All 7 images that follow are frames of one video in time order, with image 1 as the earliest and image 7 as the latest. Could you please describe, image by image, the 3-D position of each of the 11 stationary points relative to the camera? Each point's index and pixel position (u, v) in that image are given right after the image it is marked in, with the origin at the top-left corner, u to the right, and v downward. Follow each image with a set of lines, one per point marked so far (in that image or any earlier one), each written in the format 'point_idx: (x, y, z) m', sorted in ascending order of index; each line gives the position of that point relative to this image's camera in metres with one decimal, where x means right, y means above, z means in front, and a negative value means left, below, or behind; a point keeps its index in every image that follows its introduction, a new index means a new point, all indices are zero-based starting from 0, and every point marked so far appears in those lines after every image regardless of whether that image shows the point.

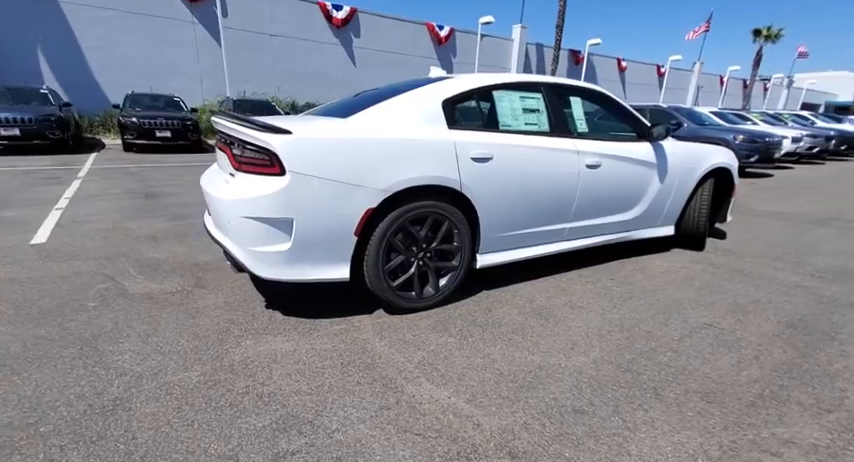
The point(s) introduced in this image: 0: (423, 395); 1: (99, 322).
0: (0.0, -0.8, +1.9) m
1: (-2.0, -0.6, +2.5) m
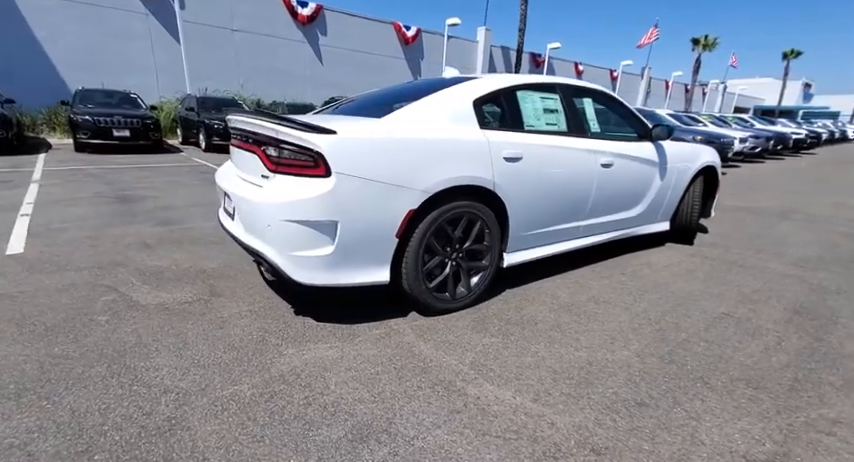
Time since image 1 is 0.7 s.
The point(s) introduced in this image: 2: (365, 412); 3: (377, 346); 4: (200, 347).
0: (+0.3, -0.8, +1.9) m
1: (-1.8, -0.6, +2.3) m
2: (-0.3, -0.8, +1.8) m
3: (-0.3, -0.7, +2.3) m
4: (-1.2, -0.7, +2.2) m
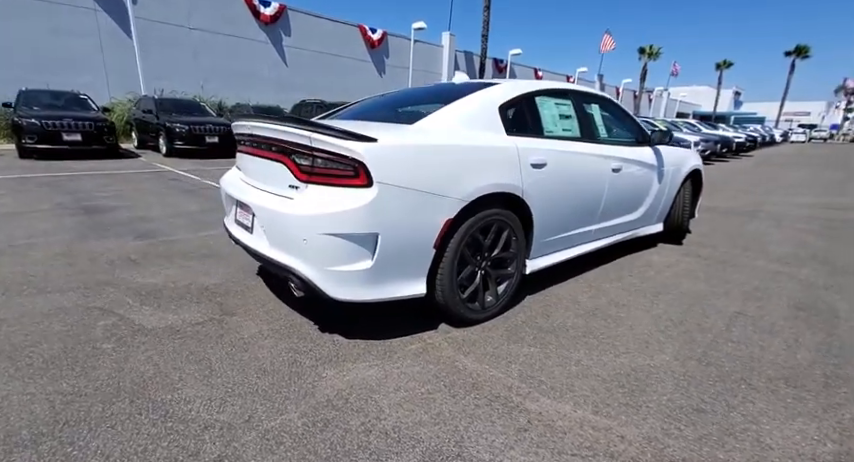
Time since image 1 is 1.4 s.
0: (+0.6, -0.8, +1.9) m
1: (-1.5, -0.7, +2.1) m
2: (0.0, -0.9, +1.7) m
3: (0.0, -0.7, +2.2) m
4: (-1.0, -0.7, +2.0) m
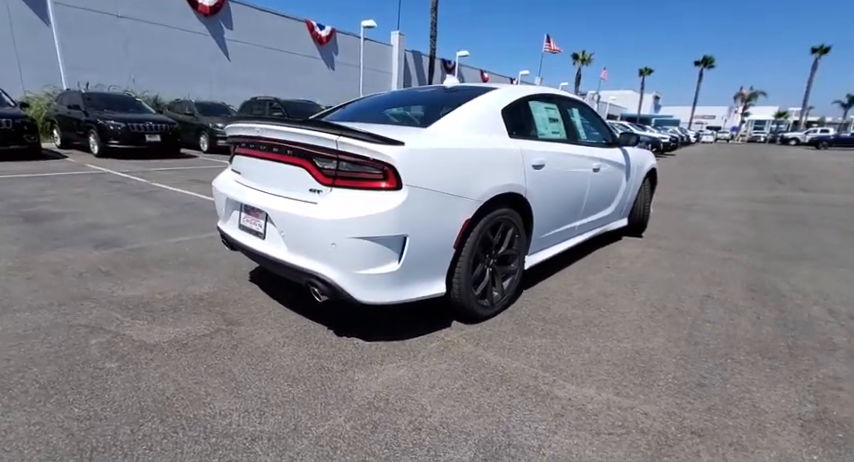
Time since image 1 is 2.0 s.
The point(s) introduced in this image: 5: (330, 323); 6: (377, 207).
0: (+0.8, -0.8, +2.0) m
1: (-1.3, -0.7, +2.0) m
2: (+0.2, -0.9, +1.8) m
3: (+0.1, -0.7, +2.3) m
4: (-0.8, -0.8, +2.0) m
5: (-0.6, -0.6, +2.6) m
6: (-0.3, +0.1, +2.1) m
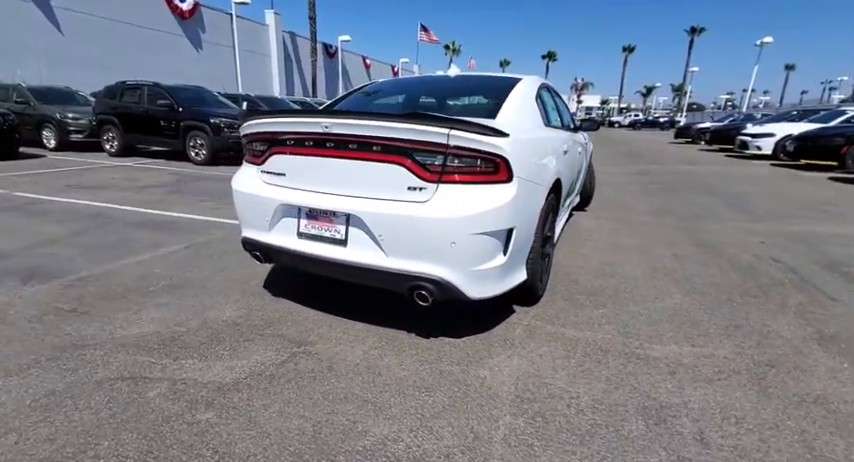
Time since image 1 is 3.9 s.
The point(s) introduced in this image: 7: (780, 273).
0: (+1.4, -0.7, +2.3) m
1: (-0.6, -0.8, +1.7) m
2: (+1.0, -0.8, +1.9) m
3: (+0.7, -0.7, +2.4) m
4: (-0.1, -0.8, +1.8) m
5: (-0.1, -0.6, +2.5) m
6: (+0.3, +0.2, +2.0) m
7: (+3.2, -0.4, +3.7) m
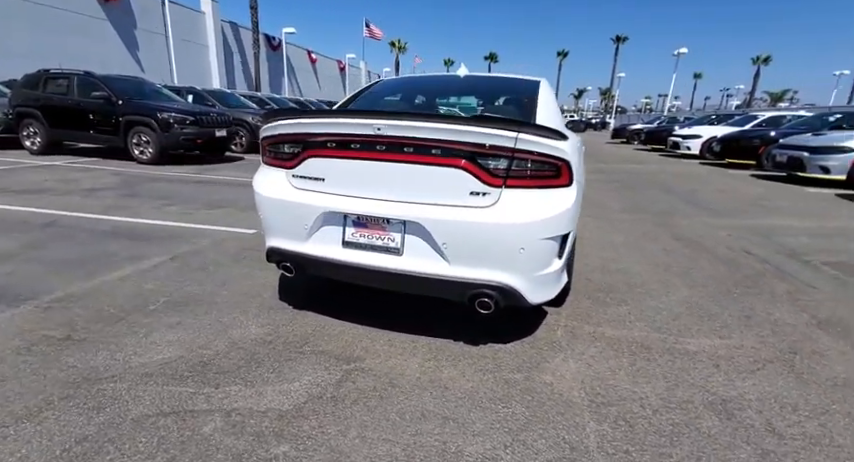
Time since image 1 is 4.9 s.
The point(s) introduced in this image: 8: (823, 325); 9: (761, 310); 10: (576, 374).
0: (+1.7, -0.7, +2.4) m
1: (-0.2, -0.9, +1.5) m
2: (+1.3, -0.8, +2.0) m
3: (+1.0, -0.7, +2.4) m
4: (+0.2, -0.8, +1.8) m
5: (+0.1, -0.6, +2.4) m
6: (+0.6, +0.1, +2.0) m
7: (+3.3, -0.3, +4.1) m
8: (+2.8, -0.7, +2.8) m
9: (+2.5, -0.6, +3.0) m
10: (+0.8, -0.7, +2.1) m
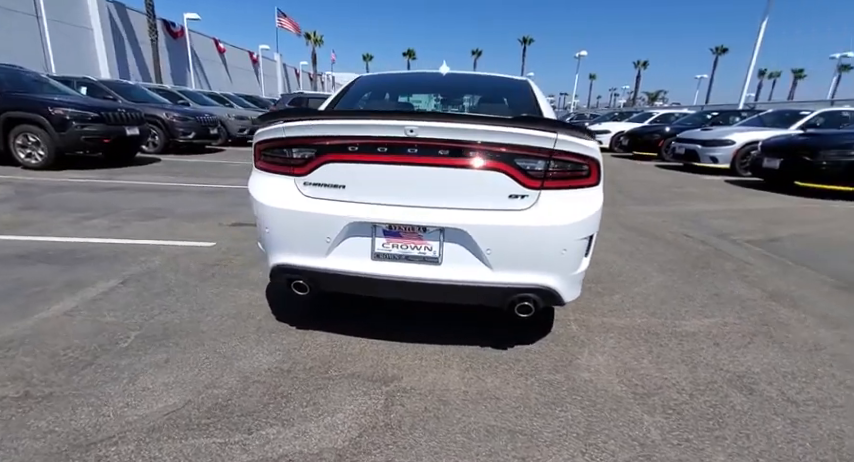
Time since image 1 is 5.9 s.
0: (+1.8, -0.6, +2.7) m
1: (+0.1, -0.9, +1.4) m
2: (+1.5, -0.8, +2.2) m
3: (+1.1, -0.7, +2.5) m
4: (+0.5, -0.8, +1.7) m
5: (+0.3, -0.7, +2.4) m
6: (+0.8, +0.1, +2.0) m
7: (+3.1, -0.2, +4.6) m
8: (+2.8, -0.5, +3.2) m
9: (+2.5, -0.5, +3.4) m
10: (+1.0, -0.7, +2.2) m
